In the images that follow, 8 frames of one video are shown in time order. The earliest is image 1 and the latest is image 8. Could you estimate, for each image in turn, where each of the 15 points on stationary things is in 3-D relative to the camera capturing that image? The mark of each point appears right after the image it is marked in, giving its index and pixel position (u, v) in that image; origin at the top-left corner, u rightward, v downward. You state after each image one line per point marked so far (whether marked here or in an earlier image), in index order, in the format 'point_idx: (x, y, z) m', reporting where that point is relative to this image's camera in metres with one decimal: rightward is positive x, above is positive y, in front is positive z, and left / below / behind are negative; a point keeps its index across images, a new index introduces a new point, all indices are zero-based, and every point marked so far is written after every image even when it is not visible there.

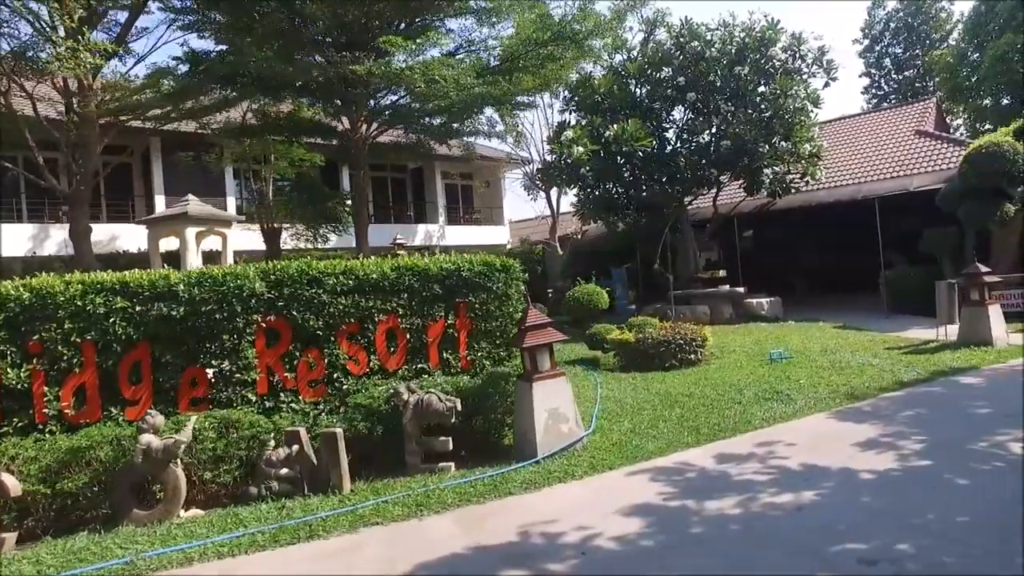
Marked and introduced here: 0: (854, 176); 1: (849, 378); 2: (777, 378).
0: (+8.0, +2.6, +15.5) m
1: (+3.7, -1.0, +7.2) m
2: (+2.9, -1.0, +7.4) m
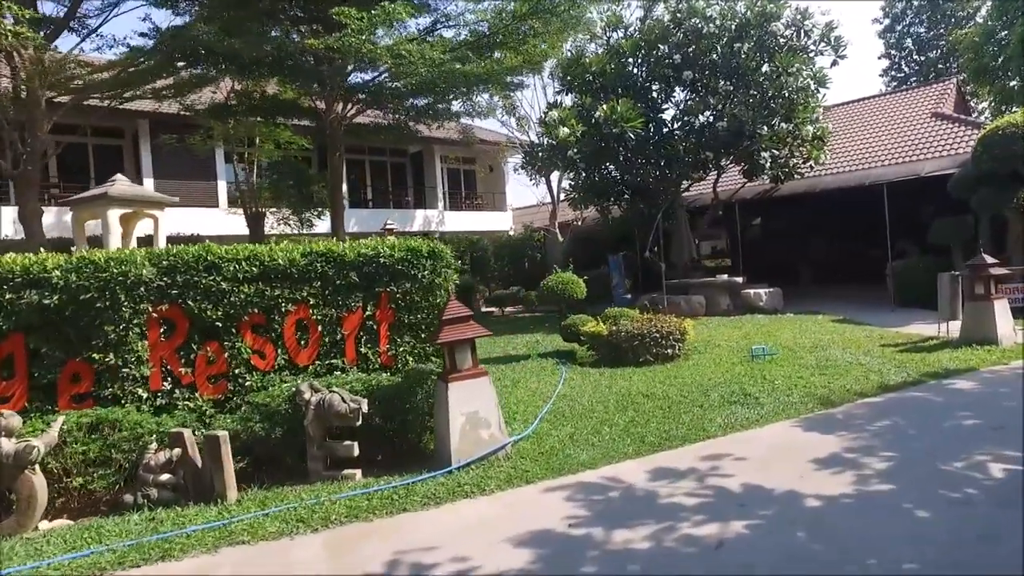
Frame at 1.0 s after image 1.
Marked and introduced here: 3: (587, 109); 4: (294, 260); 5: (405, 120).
0: (+7.7, +2.8, +14.6) m
1: (+3.1, -0.9, +6.6) m
2: (+2.4, -0.9, +6.8) m
3: (+1.5, +3.6, +13.5) m
4: (-1.6, +0.2, +5.0) m
5: (-2.2, +3.4, +13.7) m
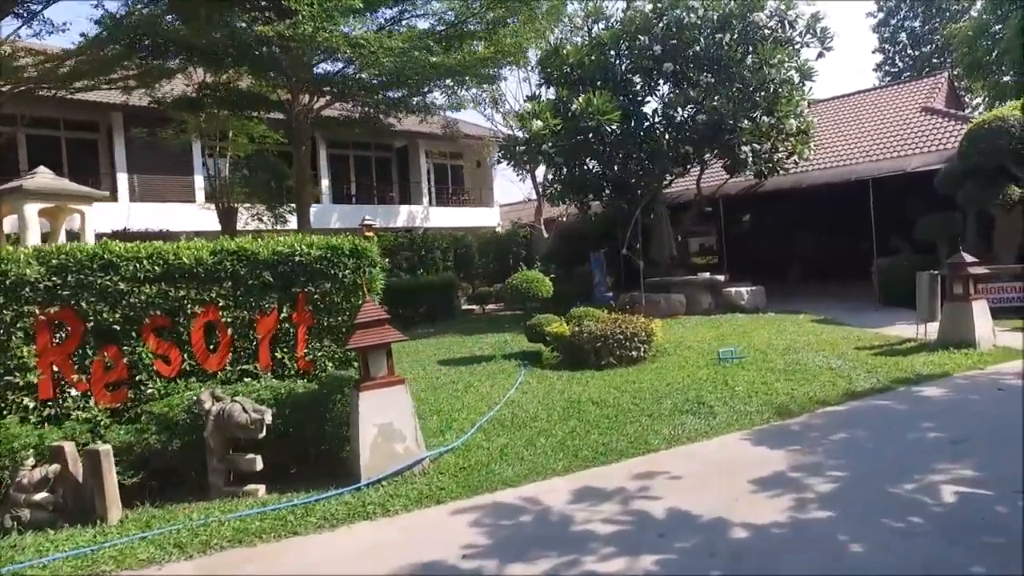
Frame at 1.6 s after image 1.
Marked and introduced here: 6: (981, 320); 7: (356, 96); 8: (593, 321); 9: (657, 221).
0: (+7.2, +2.8, +14.2) m
1: (+2.6, -0.9, +6.2) m
2: (+1.9, -0.9, +6.4) m
3: (+1.0, +3.7, +13.1) m
4: (-2.1, +0.2, +4.6) m
5: (-2.7, +3.5, +13.3) m
6: (+5.2, -0.4, +7.3) m
7: (-2.9, +3.5, +12.2) m
8: (+1.0, -0.4, +8.2) m
9: (+3.2, +1.5, +14.7) m
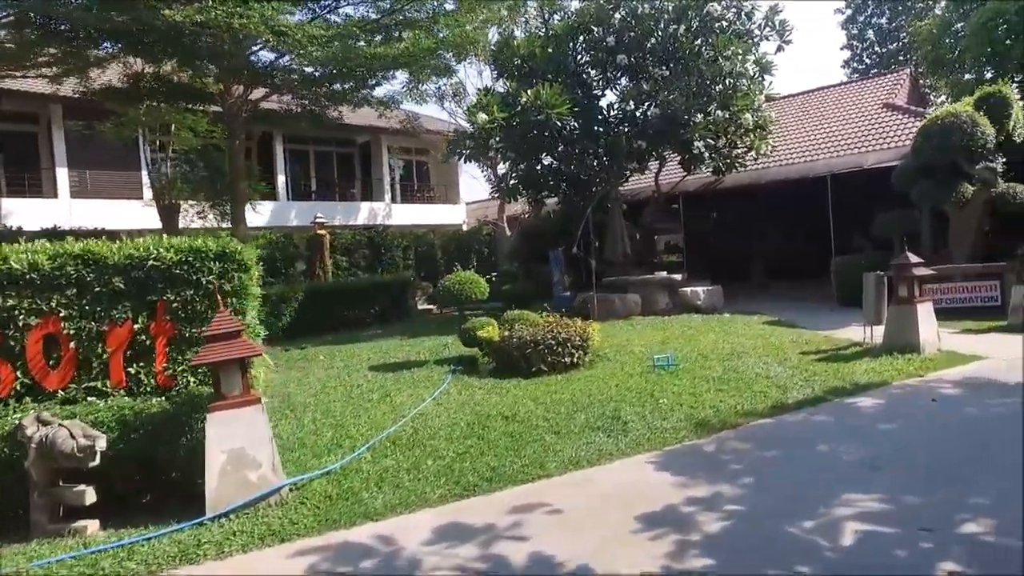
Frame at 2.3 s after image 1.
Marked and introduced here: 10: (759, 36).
0: (+6.2, +2.8, +13.9) m
1: (+1.8, -0.9, +5.8) m
2: (+1.1, -0.9, +6.0) m
3: (0.0, +3.7, +12.6) m
4: (-2.9, +0.2, +4.0) m
5: (-3.7, +3.5, +12.7) m
6: (+4.4, -0.4, +7.0) m
7: (-3.8, +3.5, +11.6) m
8: (+0.2, -0.4, +7.8) m
9: (+2.2, +1.5, +14.3) m
10: (+4.9, +4.9, +13.0) m
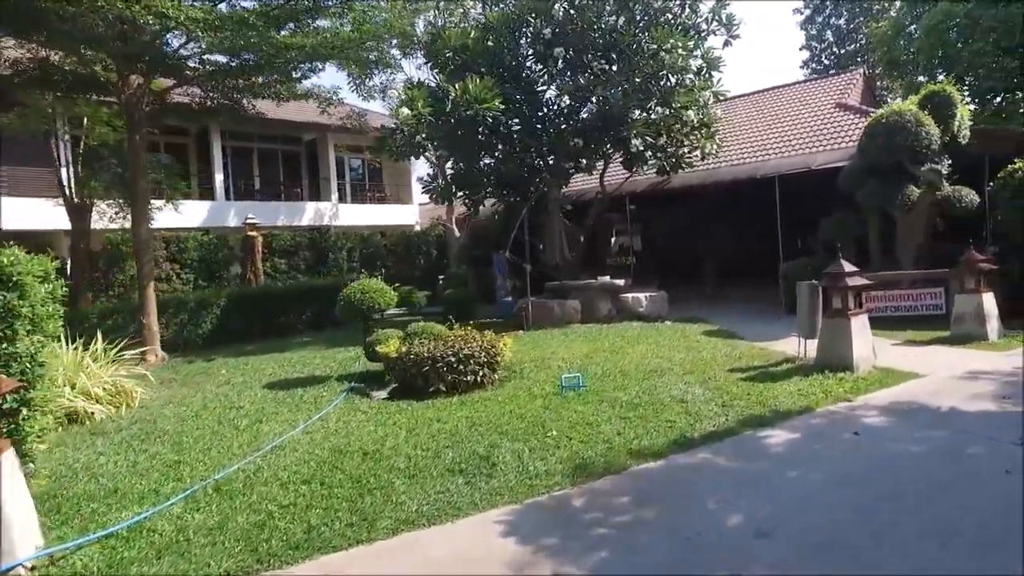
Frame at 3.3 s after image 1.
0: (+5.0, +2.7, +13.4) m
1: (+0.9, -1.0, +5.1) m
2: (+0.1, -1.0, +5.2) m
3: (-1.2, +3.6, +11.8) m
4: (-3.8, +0.1, +3.2) m
5: (-4.9, +3.4, +11.8) m
6: (+3.3, -0.5, +6.4) m
7: (-5.0, +3.4, +10.7) m
8: (-0.9, -0.6, +7.0) m
9: (+0.9, +1.4, +13.7) m
10: (+3.6, +4.8, +12.4) m
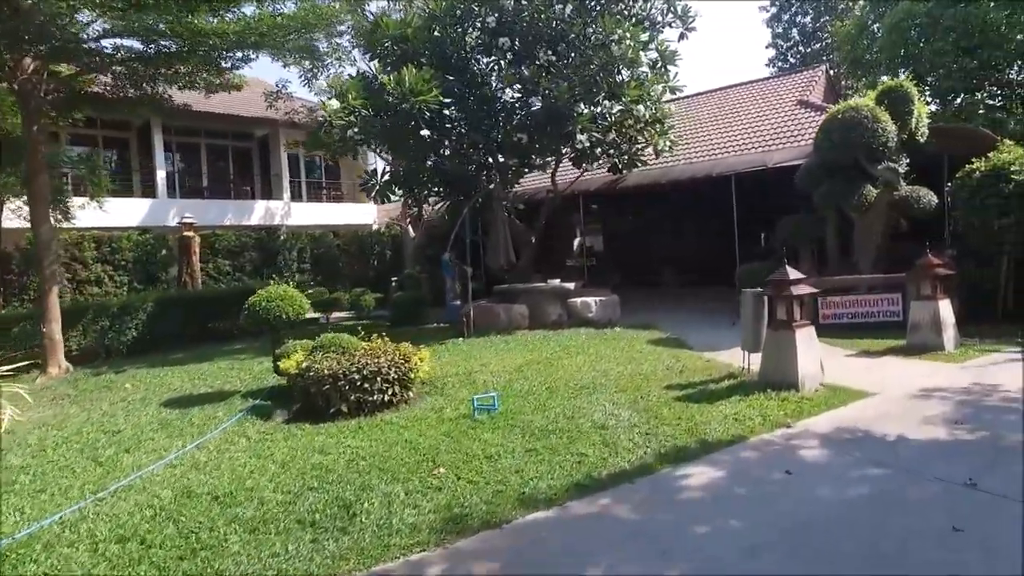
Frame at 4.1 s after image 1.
0: (+3.9, +2.7, +12.8) m
1: (+0.1, -1.1, +4.4) m
2: (-0.6, -1.1, +4.6) m
3: (-2.2, +3.5, +11.1) m
4: (-4.5, 0.0, +2.4) m
5: (-5.9, +3.3, +10.9) m
6: (+2.6, -0.6, +5.8) m
7: (-5.9, +3.3, +9.9) m
8: (-1.7, -0.6, +6.3) m
9: (-0.1, +1.3, +13.0) m
10: (+2.6, +4.8, +11.8) m
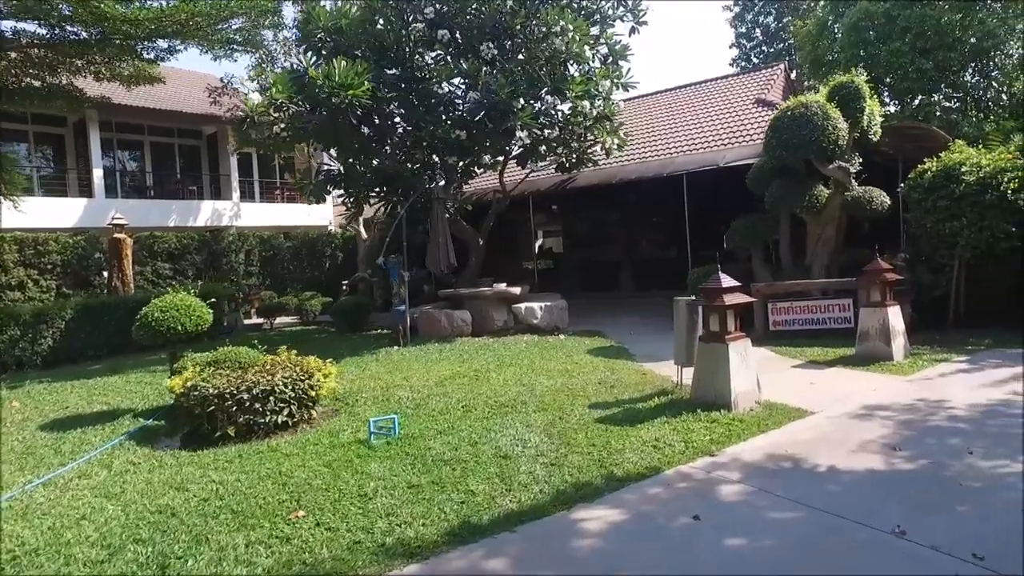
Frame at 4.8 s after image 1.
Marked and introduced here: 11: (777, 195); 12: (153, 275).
0: (+2.9, +2.6, +12.4) m
1: (-0.6, -1.2, +3.8) m
2: (-1.3, -1.2, +4.0) m
3: (-3.1, +3.4, +10.4) m
4: (-5.1, -0.1, +1.6) m
5: (-6.8, +3.2, +10.1) m
6: (+1.8, -0.6, +5.3) m
7: (-6.8, +3.2, +9.1) m
8: (-2.4, -0.7, +5.7) m
9: (-1.1, +1.2, +12.4) m
10: (+1.7, +4.7, +11.4) m
11: (+3.6, +1.3, +9.0) m
12: (-8.9, +0.3, +16.4) m
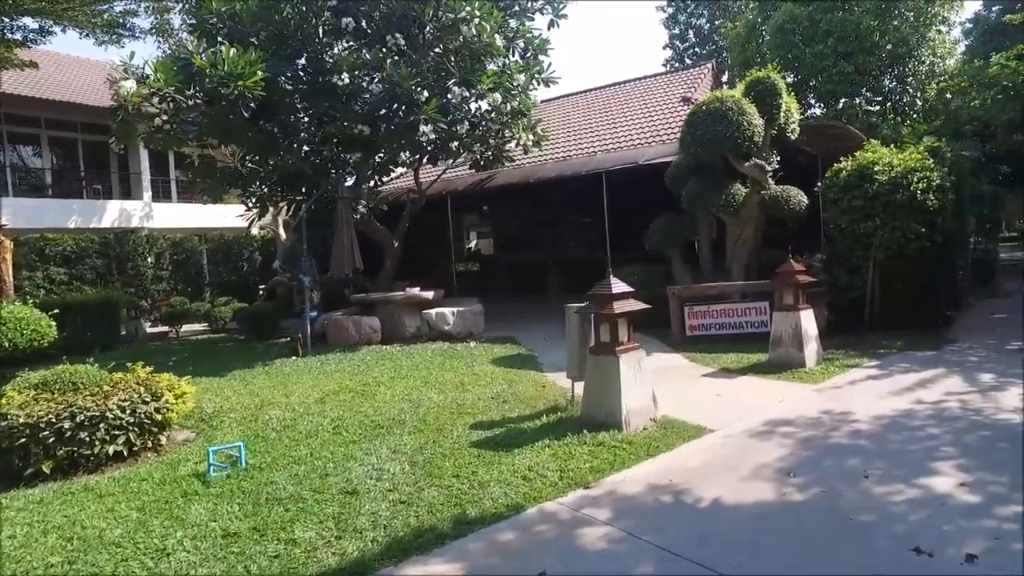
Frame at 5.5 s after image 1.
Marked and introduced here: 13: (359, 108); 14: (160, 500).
0: (+1.4, +2.5, +12.0) m
1: (-1.4, -1.2, +3.2) m
2: (-2.1, -1.2, +3.3) m
3: (-4.5, +3.3, +9.6) m
4: (-5.7, -0.2, +0.6) m
5: (-8.1, +3.1, +9.0) m
6: (+0.9, -0.7, +4.8) m
7: (-8.1, +3.1, +7.9) m
8: (-3.4, -0.8, +4.9) m
9: (-2.6, +1.2, +11.7) m
10: (+0.2, +4.6, +10.9) m
11: (+2.4, +1.2, +8.7) m
12: (-10.7, +0.2, +15.1) m
13: (-2.3, +2.7, +10.1) m
14: (-2.0, -1.2, +3.8) m
